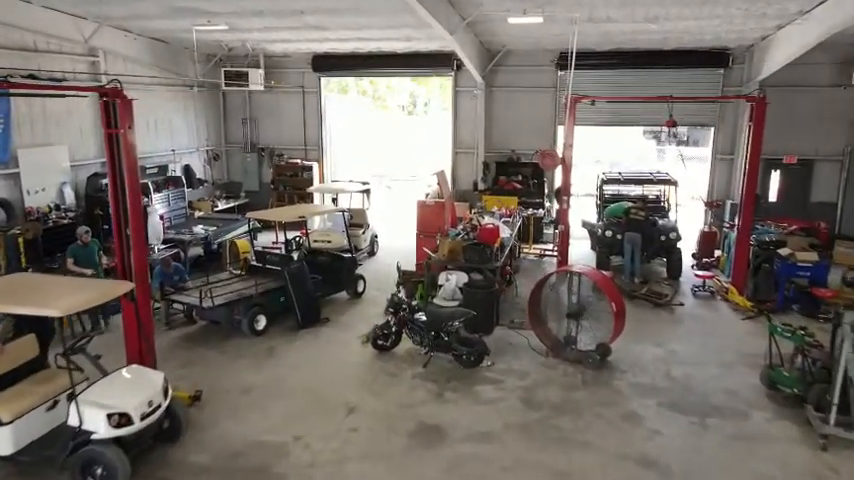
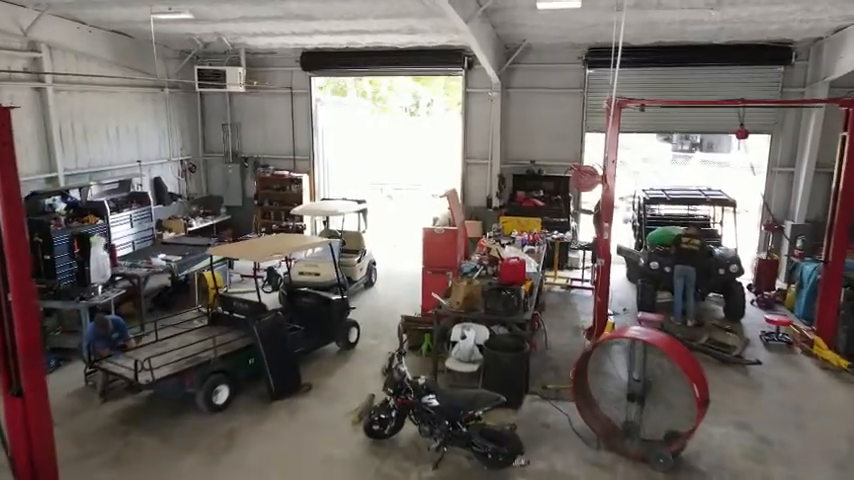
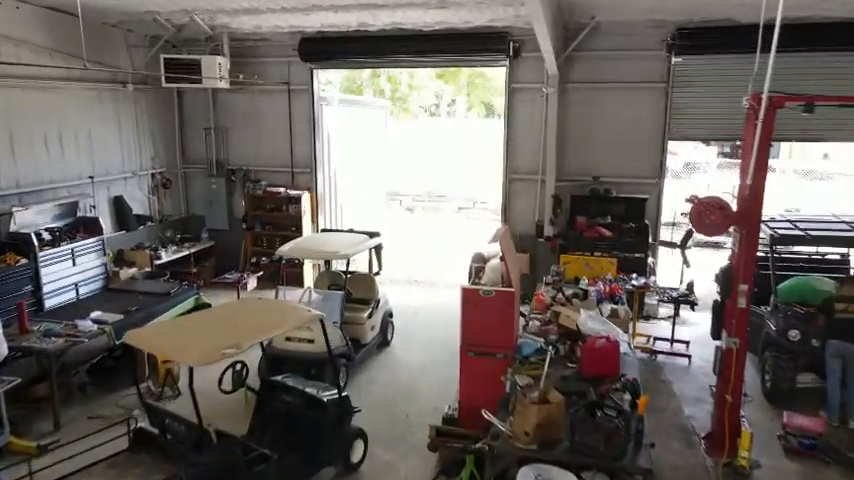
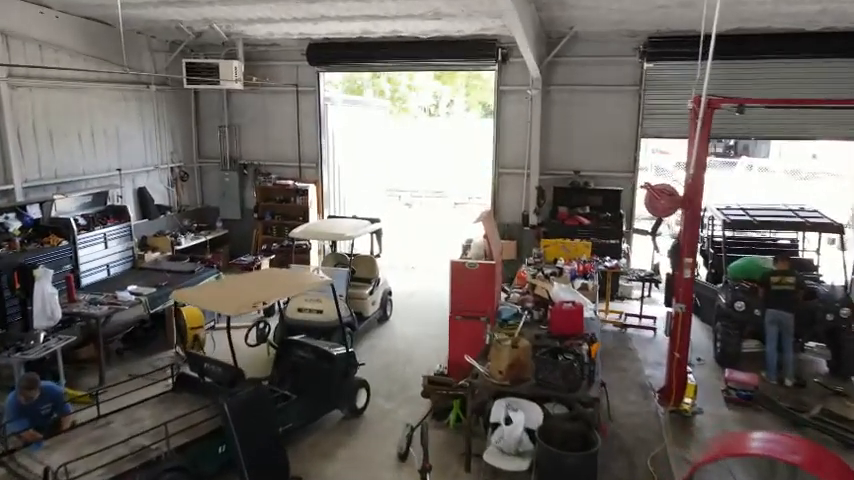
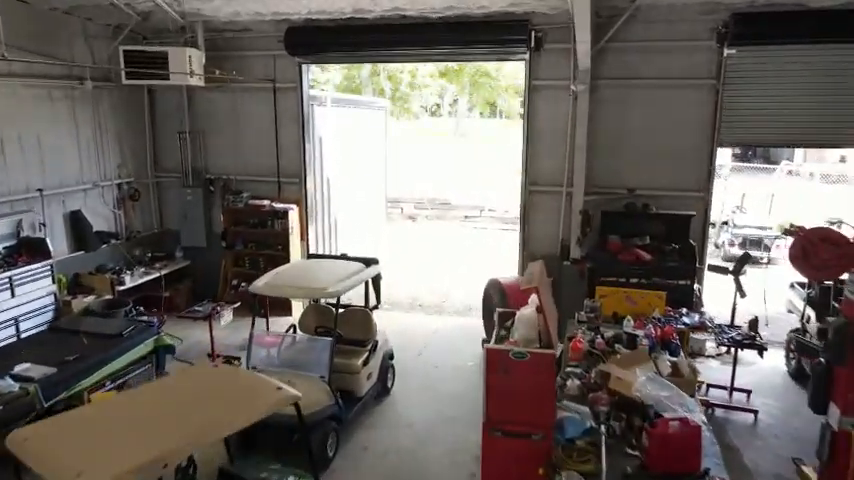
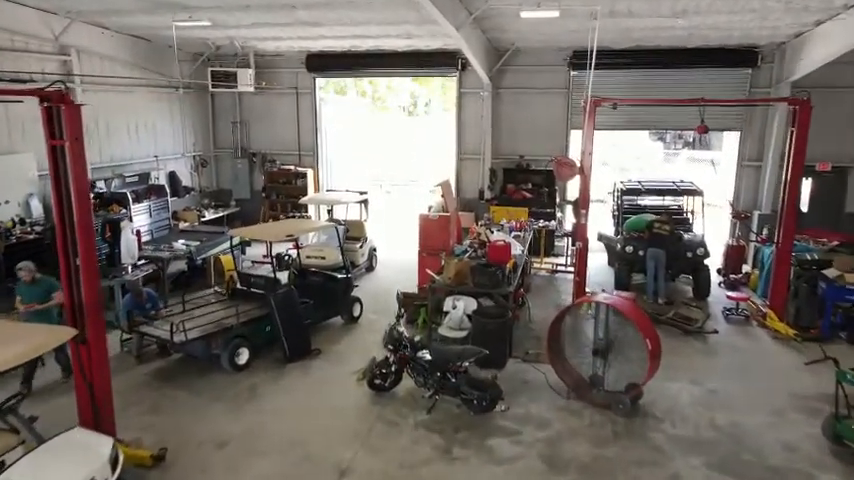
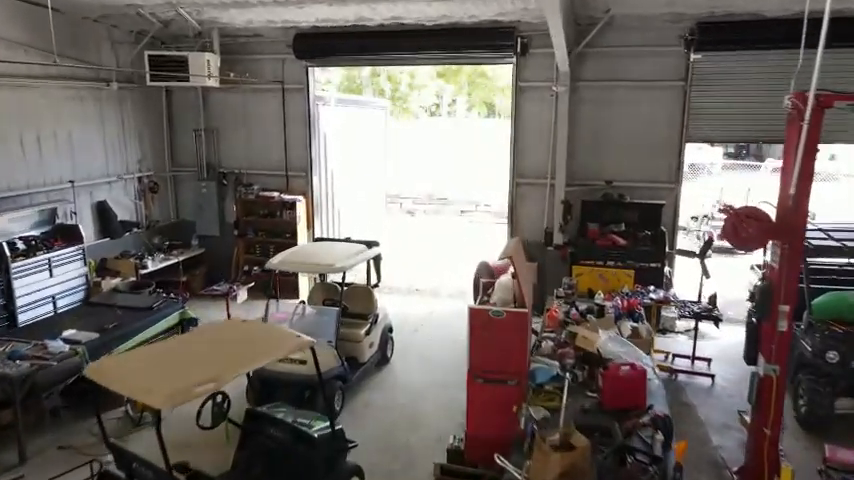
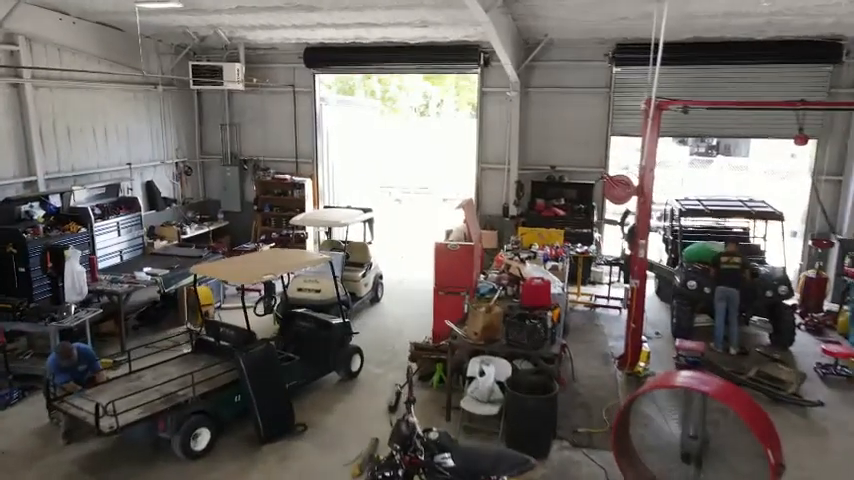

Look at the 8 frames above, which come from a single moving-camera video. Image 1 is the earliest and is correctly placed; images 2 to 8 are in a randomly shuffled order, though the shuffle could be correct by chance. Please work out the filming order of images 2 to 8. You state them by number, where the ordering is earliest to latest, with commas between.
6, 2, 8, 4, 3, 7, 5
